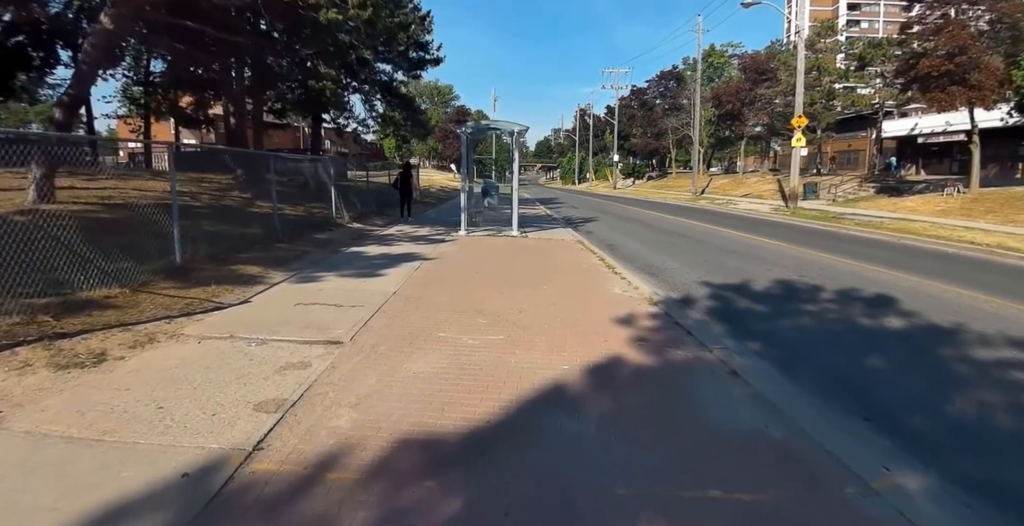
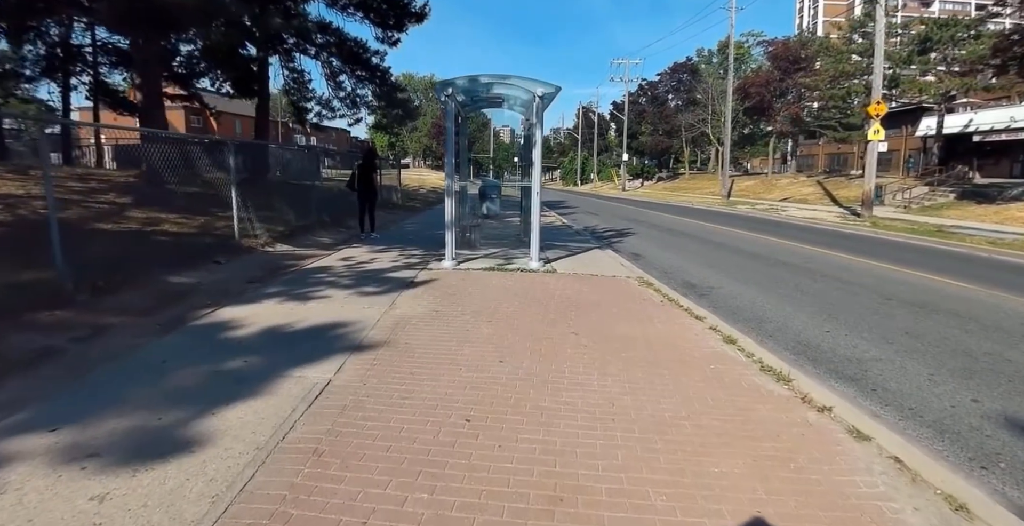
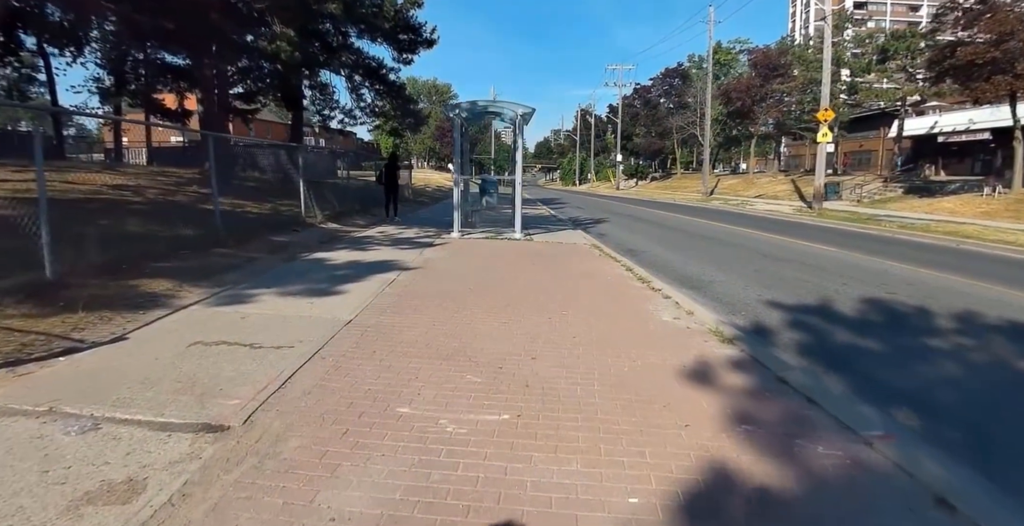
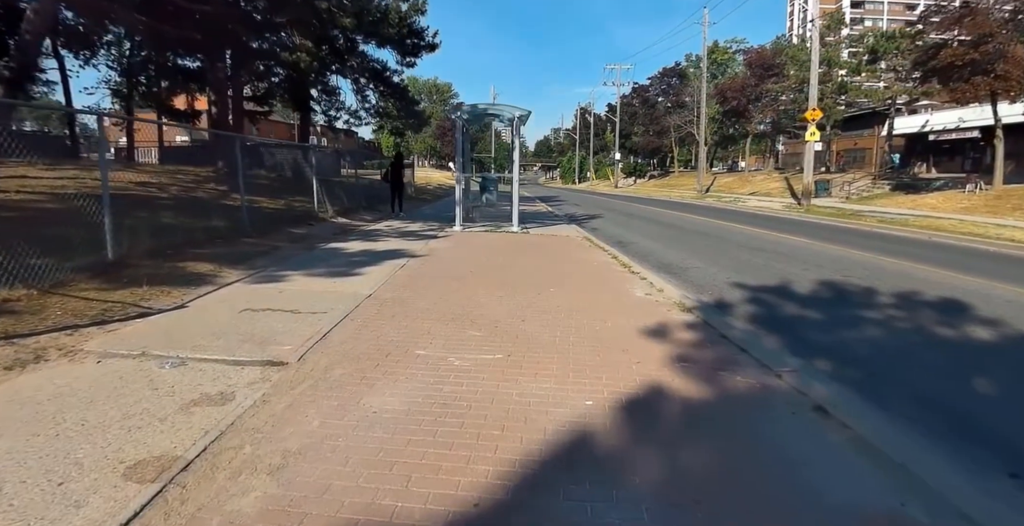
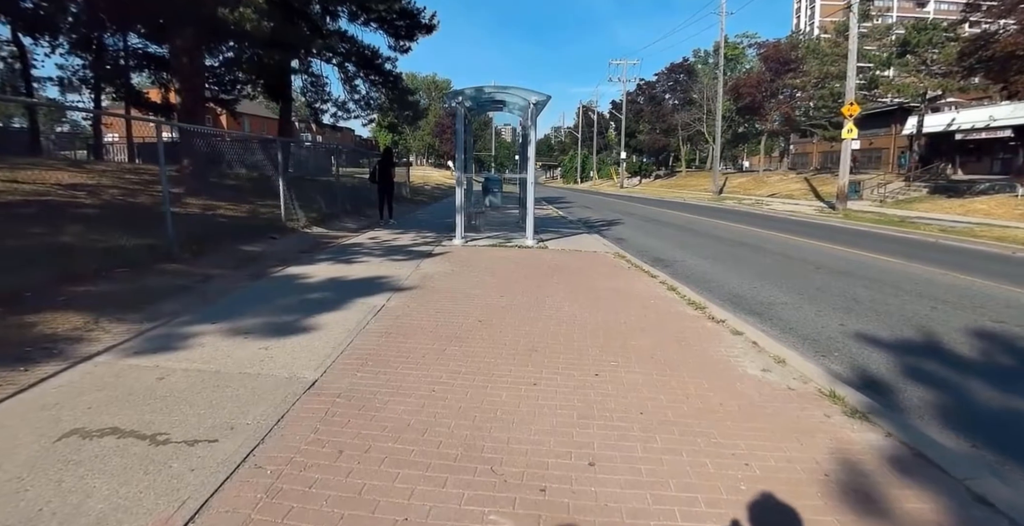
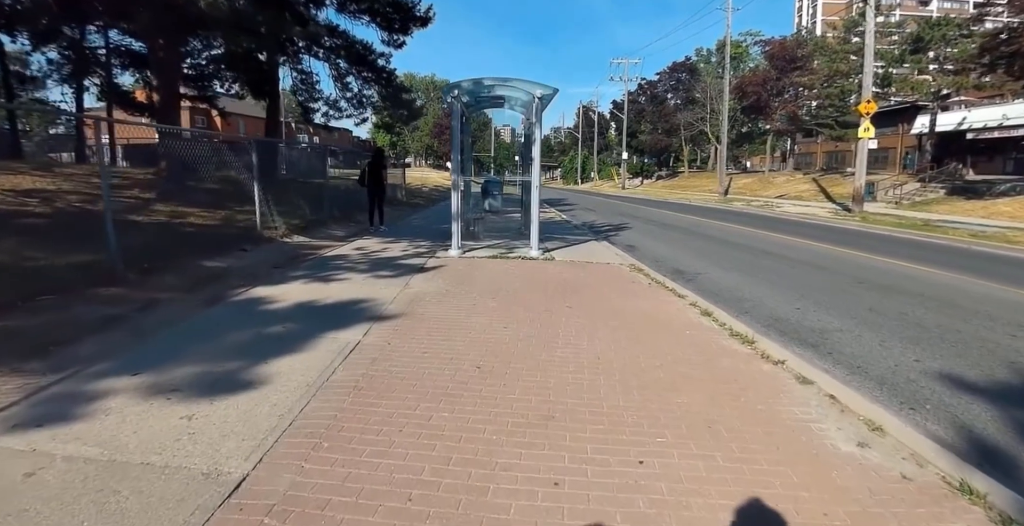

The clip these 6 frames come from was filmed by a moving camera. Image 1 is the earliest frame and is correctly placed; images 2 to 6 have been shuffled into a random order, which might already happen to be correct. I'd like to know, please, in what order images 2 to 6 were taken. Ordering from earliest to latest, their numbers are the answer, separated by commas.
4, 3, 5, 6, 2
